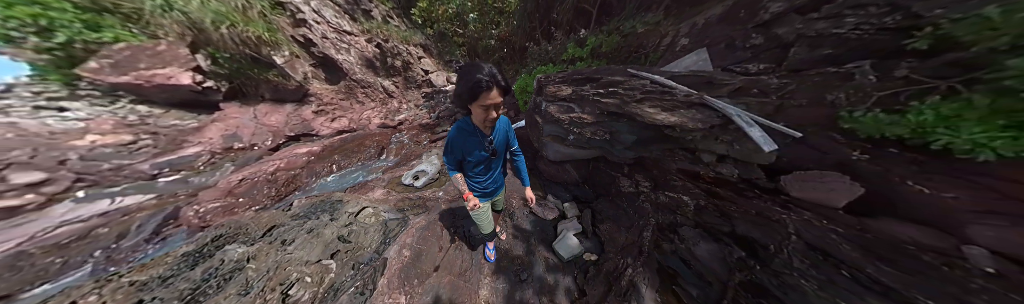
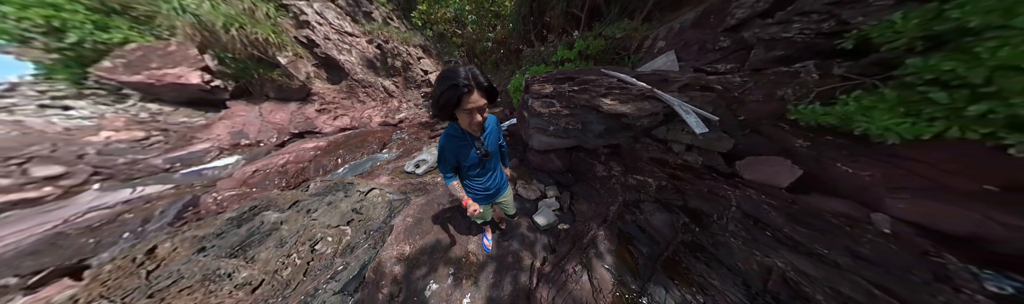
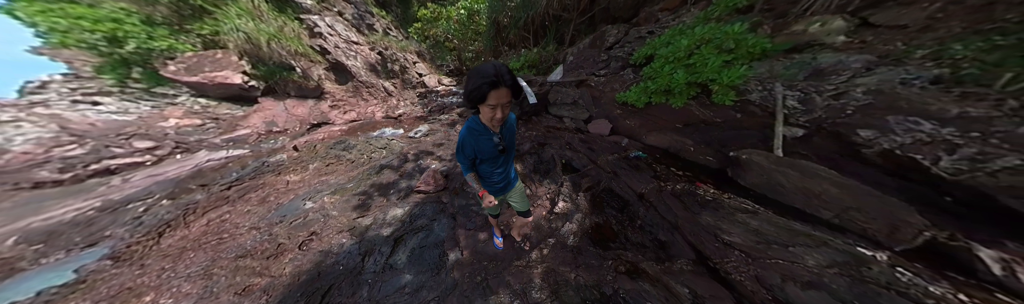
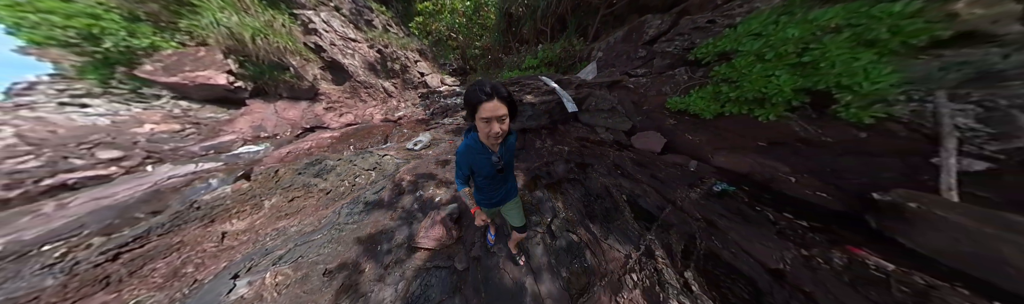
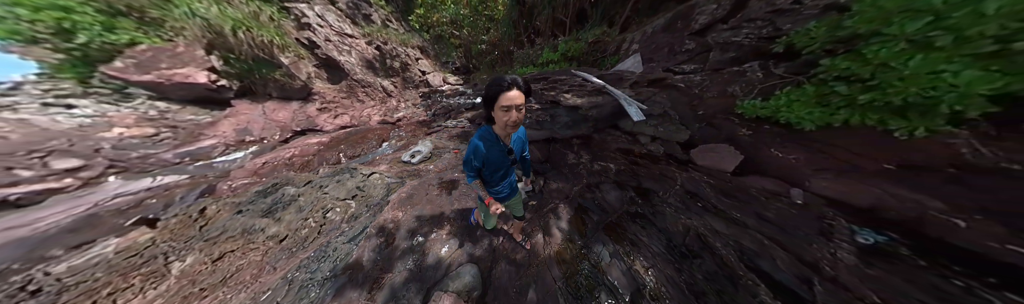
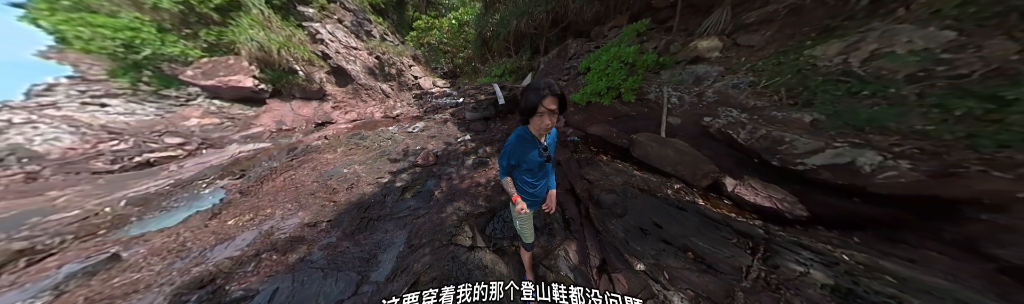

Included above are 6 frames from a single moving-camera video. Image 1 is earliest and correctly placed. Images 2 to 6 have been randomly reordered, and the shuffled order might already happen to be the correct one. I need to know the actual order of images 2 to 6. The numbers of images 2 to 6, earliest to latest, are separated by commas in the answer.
2, 5, 4, 3, 6
